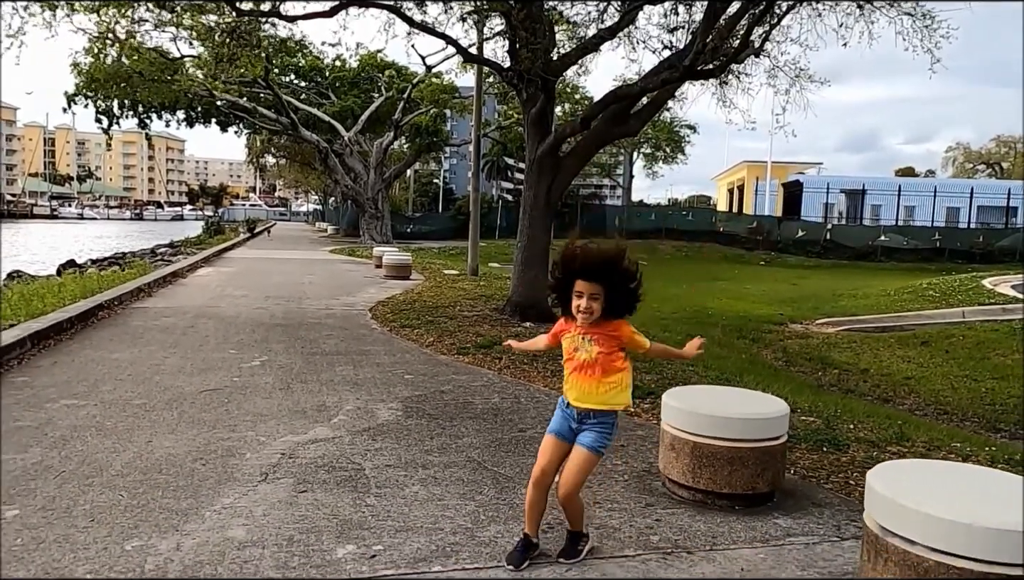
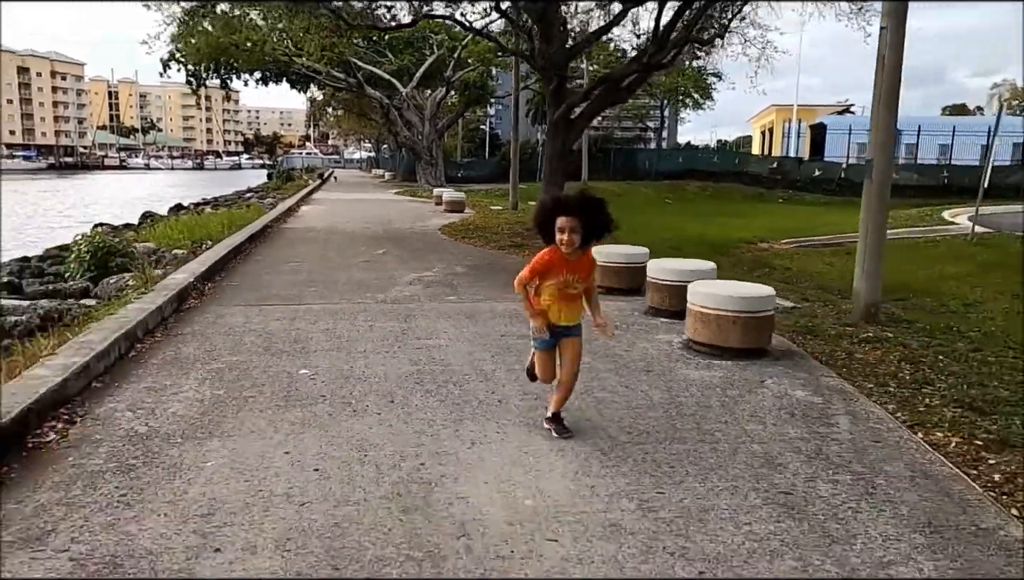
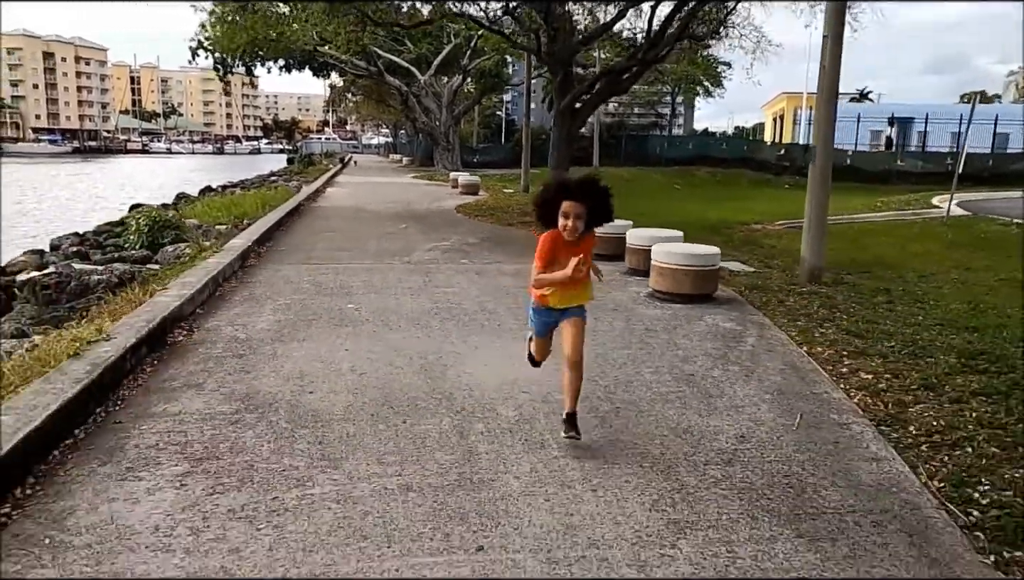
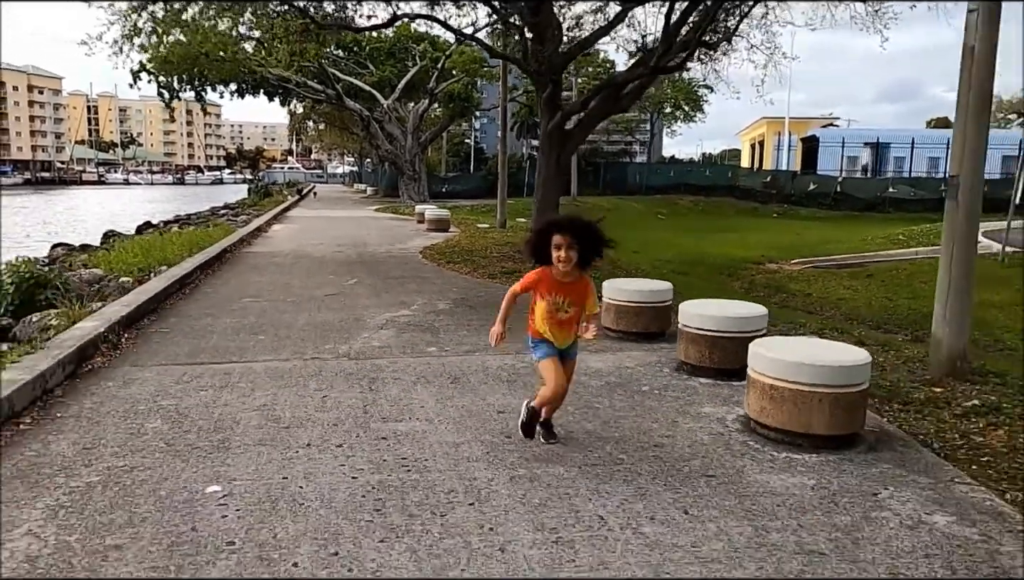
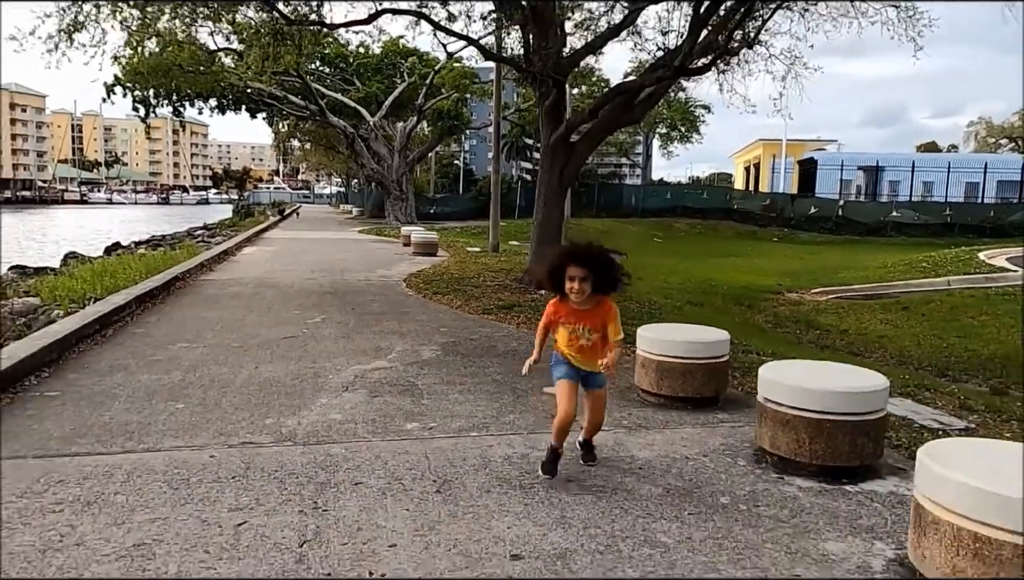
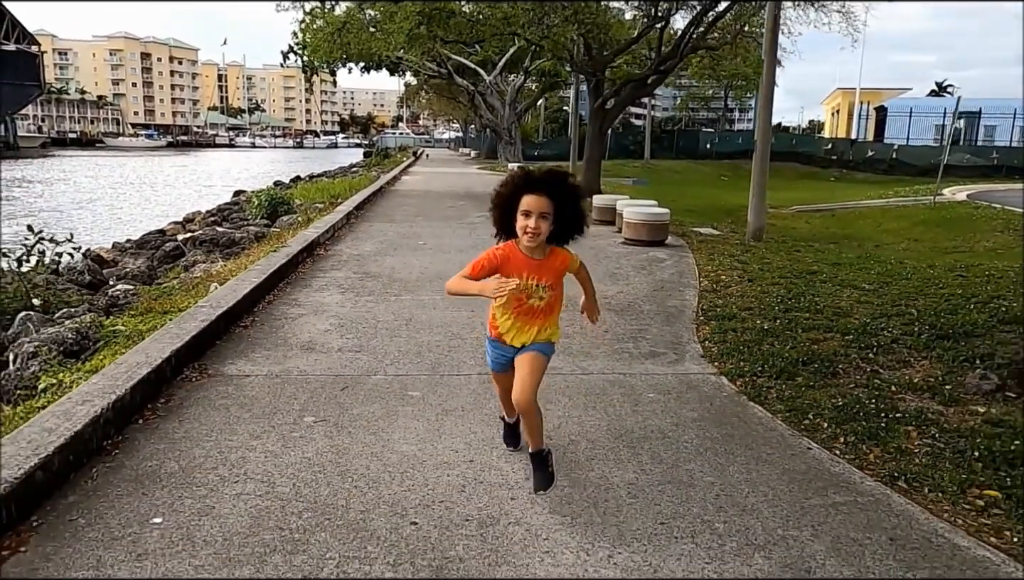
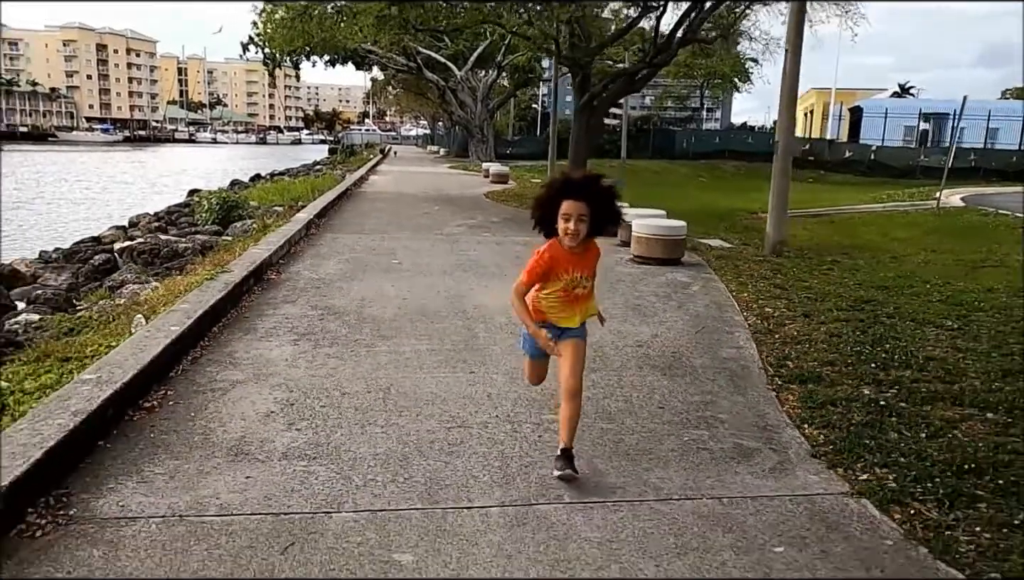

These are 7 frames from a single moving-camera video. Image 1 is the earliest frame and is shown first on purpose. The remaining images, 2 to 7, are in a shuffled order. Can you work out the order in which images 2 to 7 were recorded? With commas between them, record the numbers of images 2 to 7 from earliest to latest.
5, 4, 2, 3, 7, 6
